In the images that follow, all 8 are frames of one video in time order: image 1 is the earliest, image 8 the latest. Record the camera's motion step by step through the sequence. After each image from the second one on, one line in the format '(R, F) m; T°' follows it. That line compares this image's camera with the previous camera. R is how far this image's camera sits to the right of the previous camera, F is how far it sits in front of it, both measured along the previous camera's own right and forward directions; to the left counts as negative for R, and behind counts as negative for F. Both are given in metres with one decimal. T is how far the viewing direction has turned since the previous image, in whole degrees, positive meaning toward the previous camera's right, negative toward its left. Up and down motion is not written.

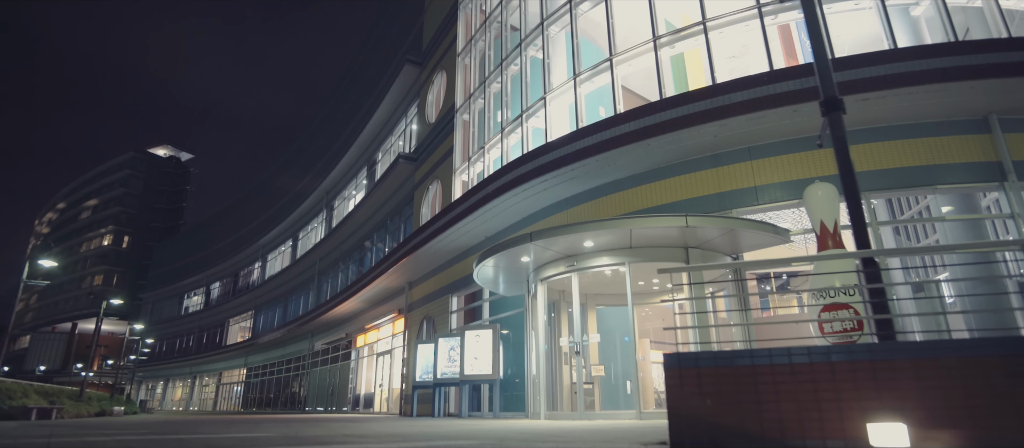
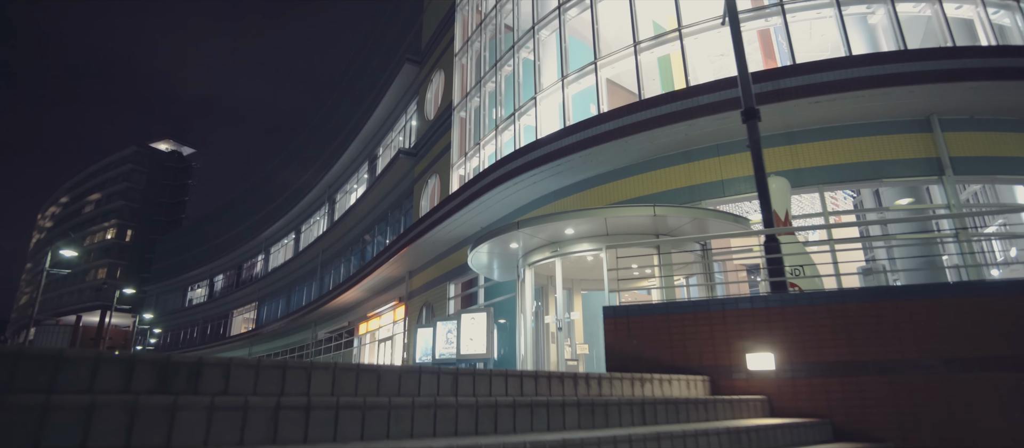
(+0.2, -1.2) m; 0°
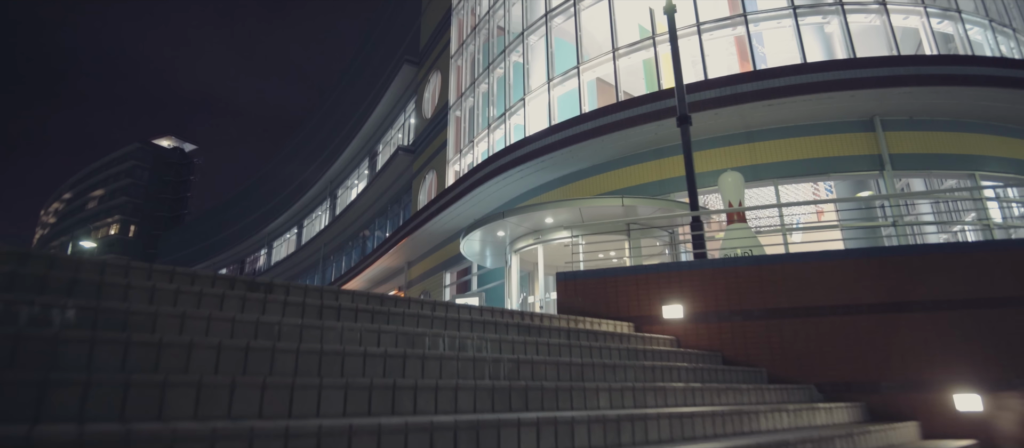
(+0.3, -1.4) m; 0°
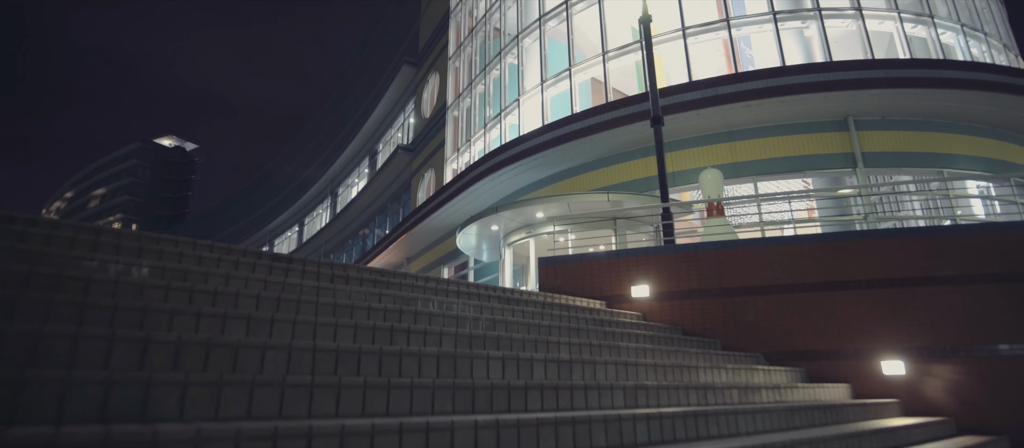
(+0.2, -0.7) m; 0°
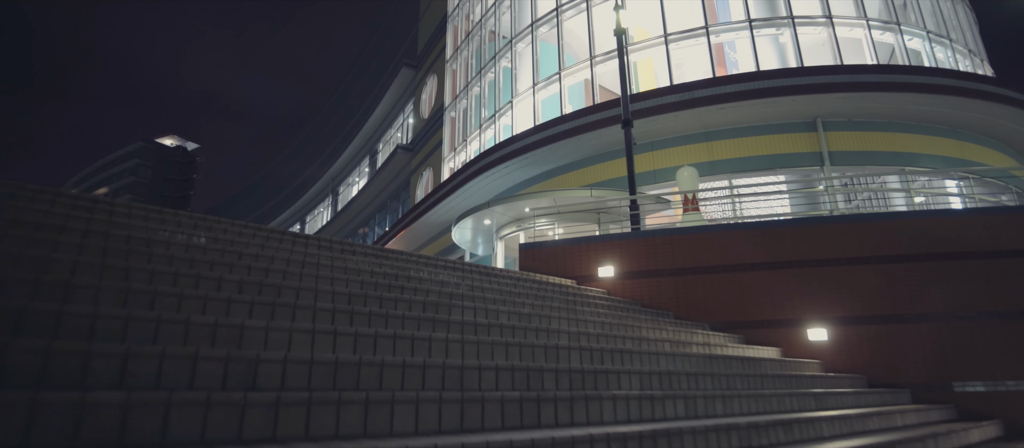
(+0.2, -1.0) m; 0°
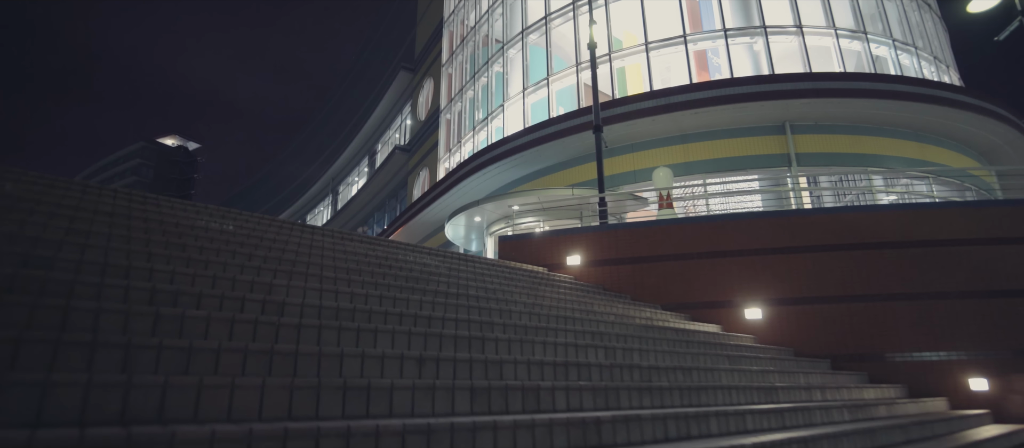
(+0.3, -1.1) m; 0°
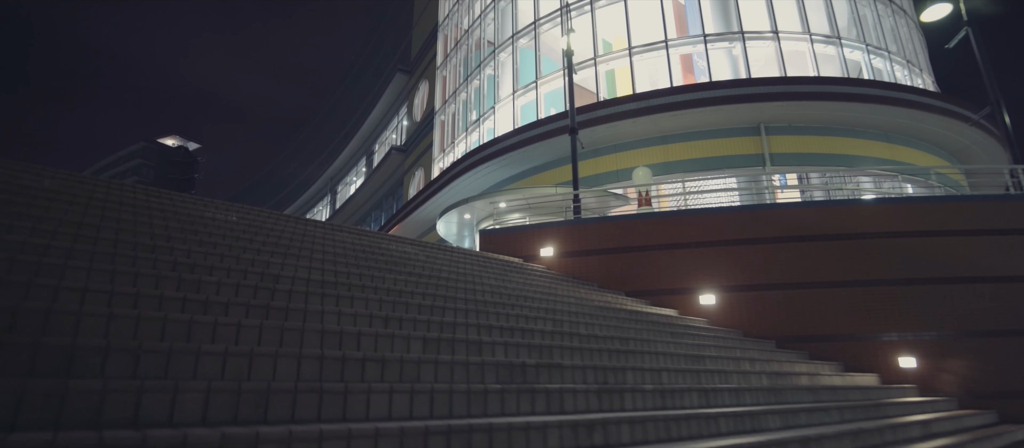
(+0.4, -0.8) m; 0°
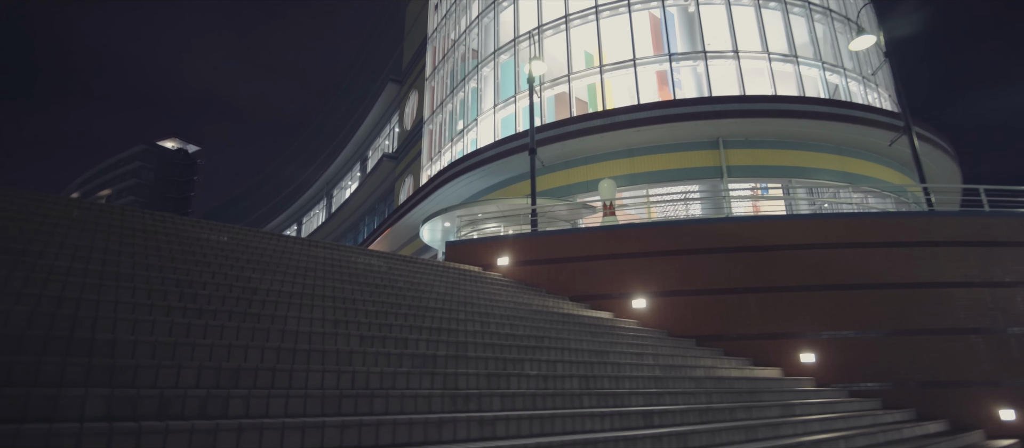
(+0.8, -1.3) m; 0°
